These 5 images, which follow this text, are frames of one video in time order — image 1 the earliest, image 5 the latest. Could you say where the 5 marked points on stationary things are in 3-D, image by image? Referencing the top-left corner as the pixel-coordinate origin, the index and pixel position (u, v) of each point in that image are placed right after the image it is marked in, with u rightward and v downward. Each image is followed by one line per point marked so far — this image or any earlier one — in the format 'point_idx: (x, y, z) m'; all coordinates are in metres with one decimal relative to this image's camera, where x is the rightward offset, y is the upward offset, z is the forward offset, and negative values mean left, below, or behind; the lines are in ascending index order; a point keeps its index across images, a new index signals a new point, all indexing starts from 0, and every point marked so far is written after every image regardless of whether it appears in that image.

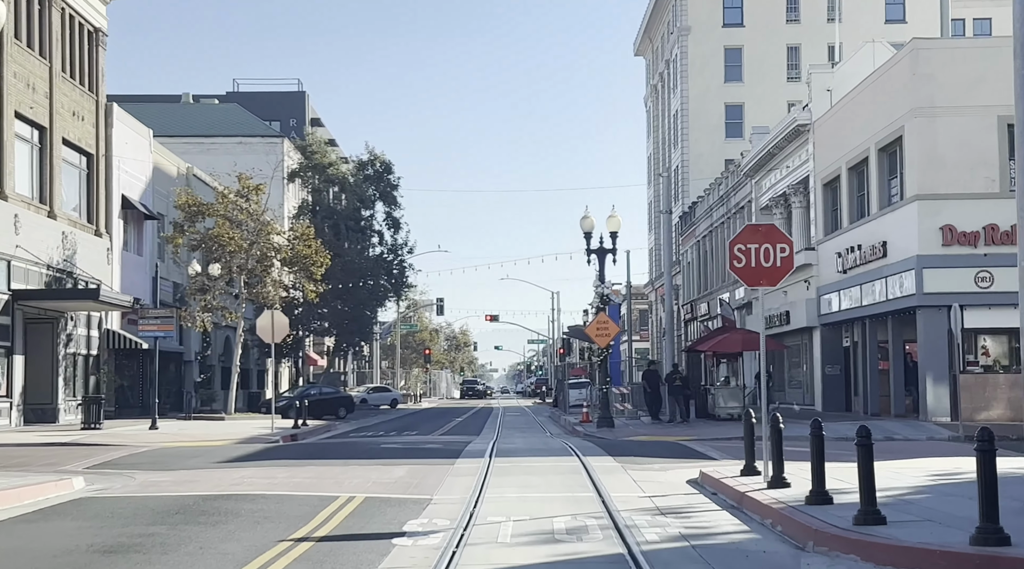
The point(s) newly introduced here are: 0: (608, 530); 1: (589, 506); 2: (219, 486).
0: (+0.9, -2.2, +11.3) m
1: (+0.8, -2.4, +13.5) m
2: (-3.6, -2.5, +15.3) m
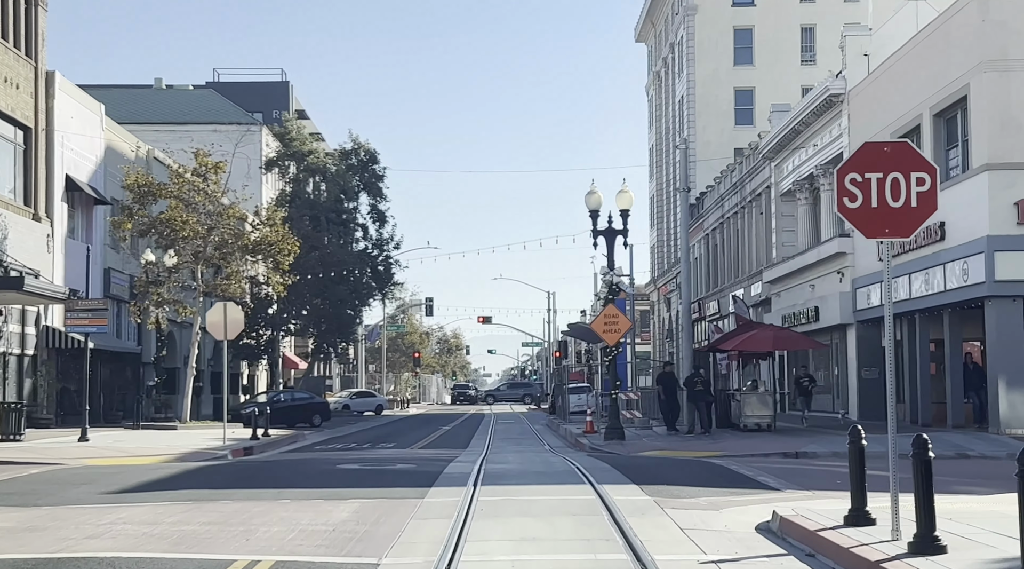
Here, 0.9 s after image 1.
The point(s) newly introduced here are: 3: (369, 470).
0: (+0.8, -1.8, +6.3) m
1: (+0.8, -2.0, +8.6) m
2: (-3.7, -2.1, +10.3) m
3: (-2.2, -2.9, +19.3) m
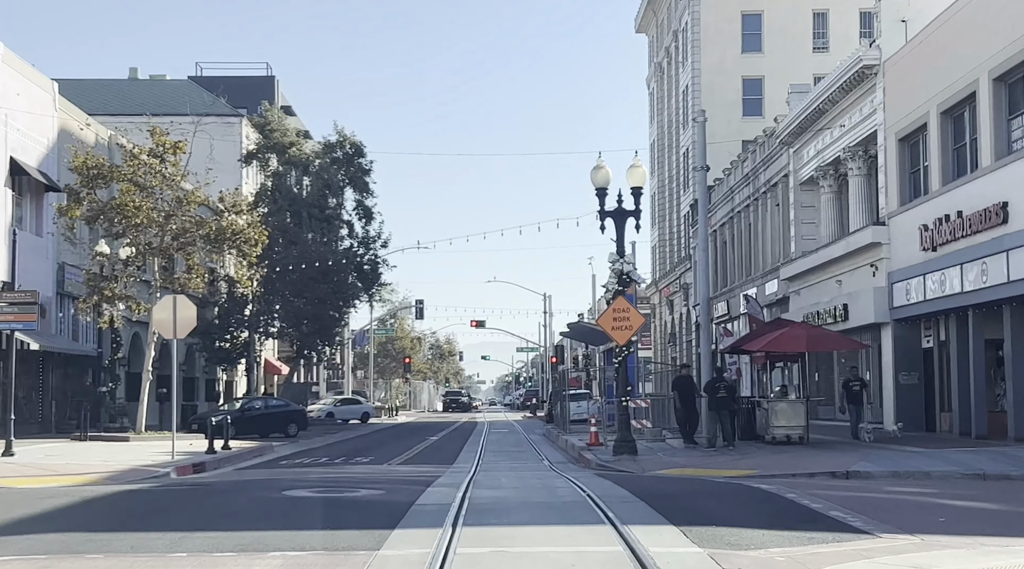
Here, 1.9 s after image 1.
0: (+0.8, -1.5, +2.4) m
1: (+0.7, -1.7, +4.6) m
2: (-3.7, -1.8, +6.4) m
3: (-2.3, -2.6, +15.4) m
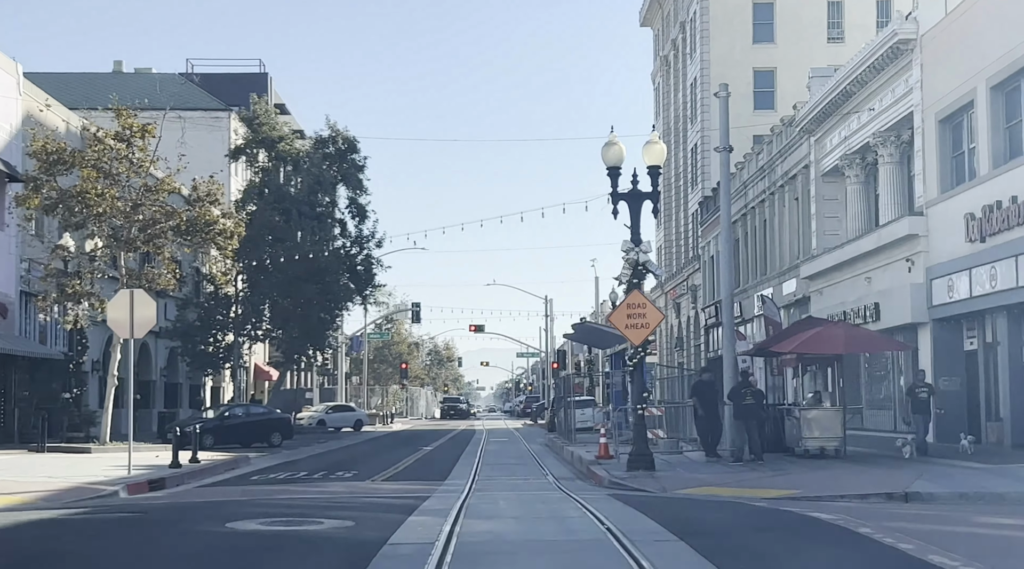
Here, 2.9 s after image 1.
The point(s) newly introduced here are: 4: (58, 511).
0: (+0.8, -1.3, -0.5) m
1: (+0.7, -1.5, +1.7) m
2: (-3.7, -1.6, +3.5) m
3: (-2.3, -2.4, +12.4) m
4: (-5.9, -2.9, +16.2) m
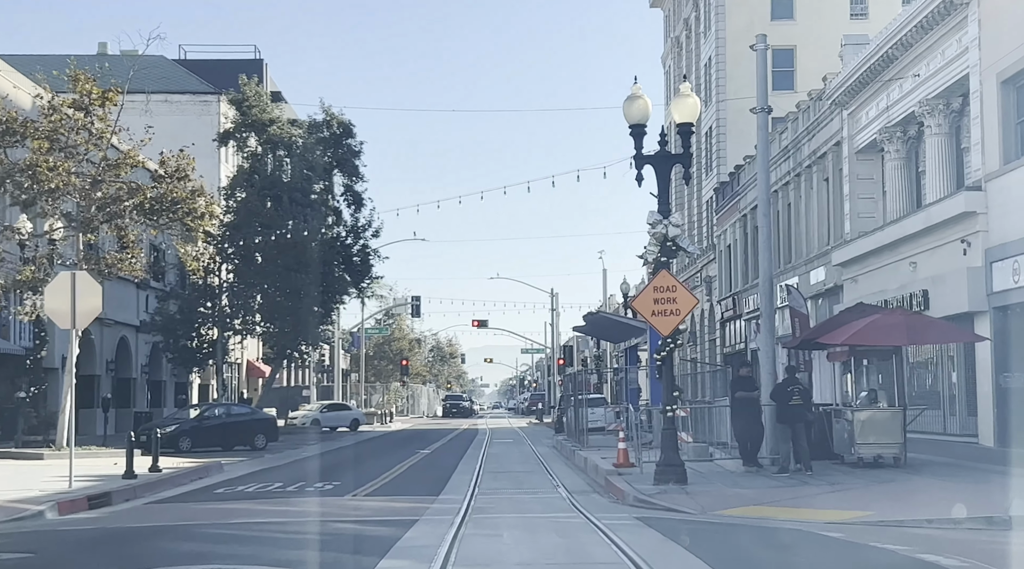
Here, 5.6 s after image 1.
0: (+0.8, -1.0, -3.8) m
1: (+0.8, -1.2, -1.6) m
2: (-3.7, -1.3, +0.2) m
3: (-2.3, -2.2, +9.2) m
4: (-5.9, -2.6, +12.9) m
